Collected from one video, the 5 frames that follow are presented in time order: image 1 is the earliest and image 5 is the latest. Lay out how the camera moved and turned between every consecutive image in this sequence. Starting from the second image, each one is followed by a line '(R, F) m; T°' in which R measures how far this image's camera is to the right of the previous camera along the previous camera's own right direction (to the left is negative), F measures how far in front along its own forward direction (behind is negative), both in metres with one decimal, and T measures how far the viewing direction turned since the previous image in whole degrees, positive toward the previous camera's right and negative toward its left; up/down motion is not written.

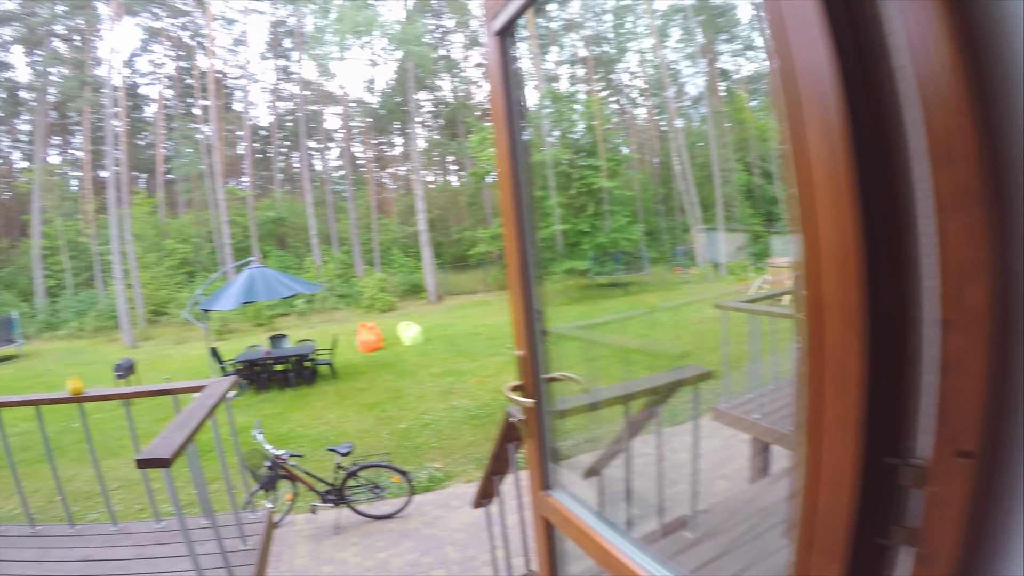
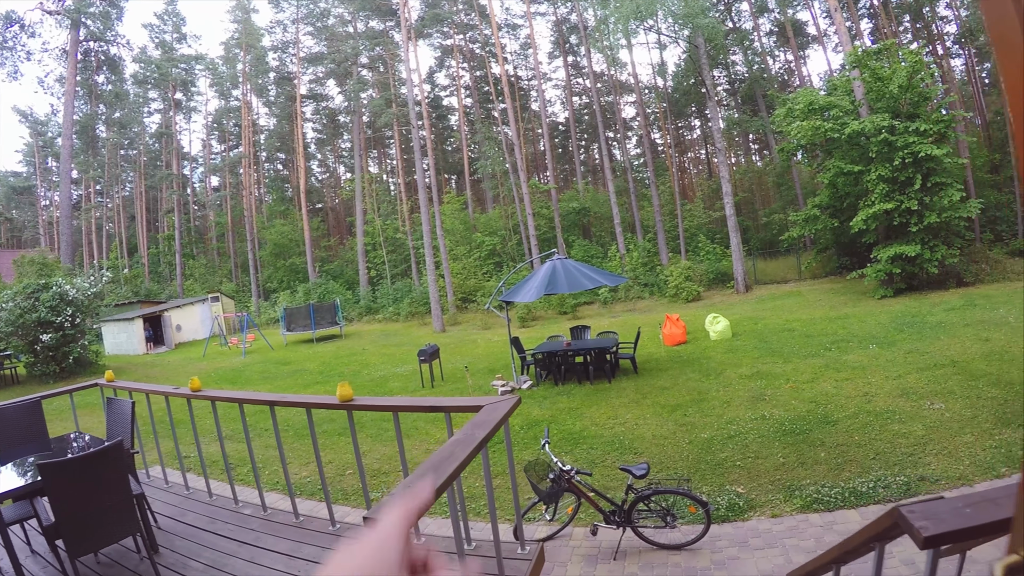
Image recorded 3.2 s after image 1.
(0.0, +0.5) m; -25°
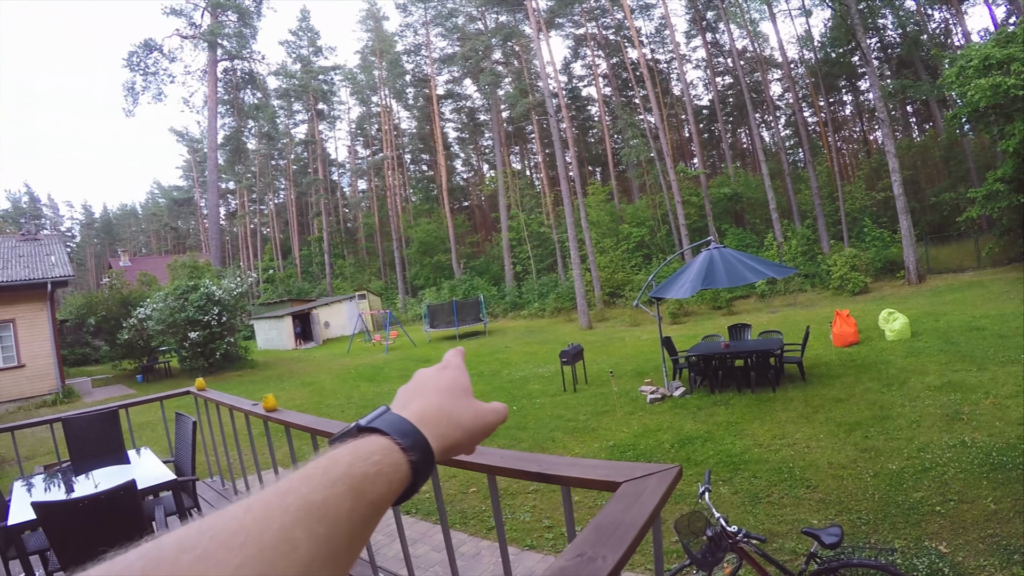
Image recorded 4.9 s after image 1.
(-0.3, +0.1) m; -9°
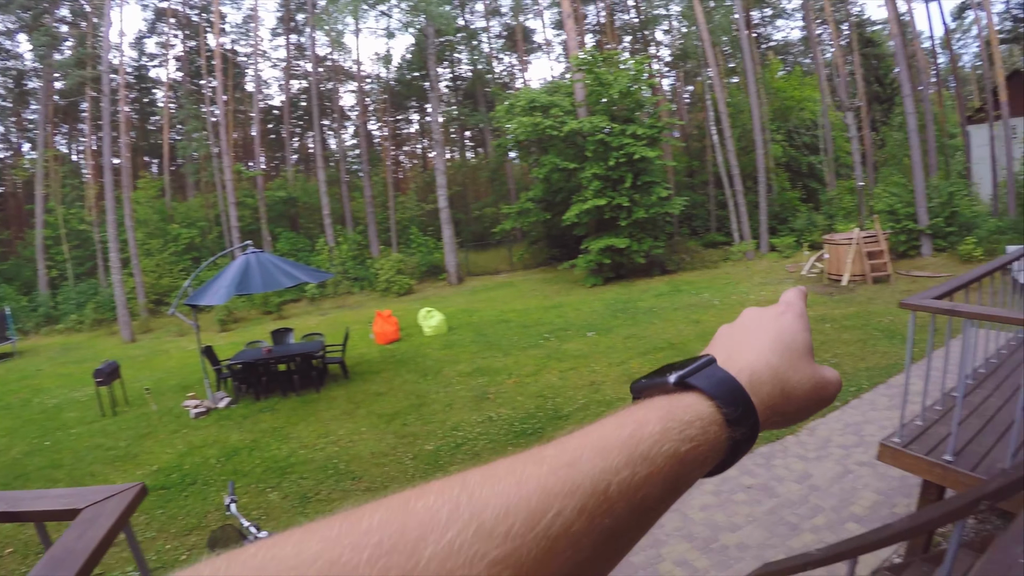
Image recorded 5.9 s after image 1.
(+1.2, -0.3) m; +24°
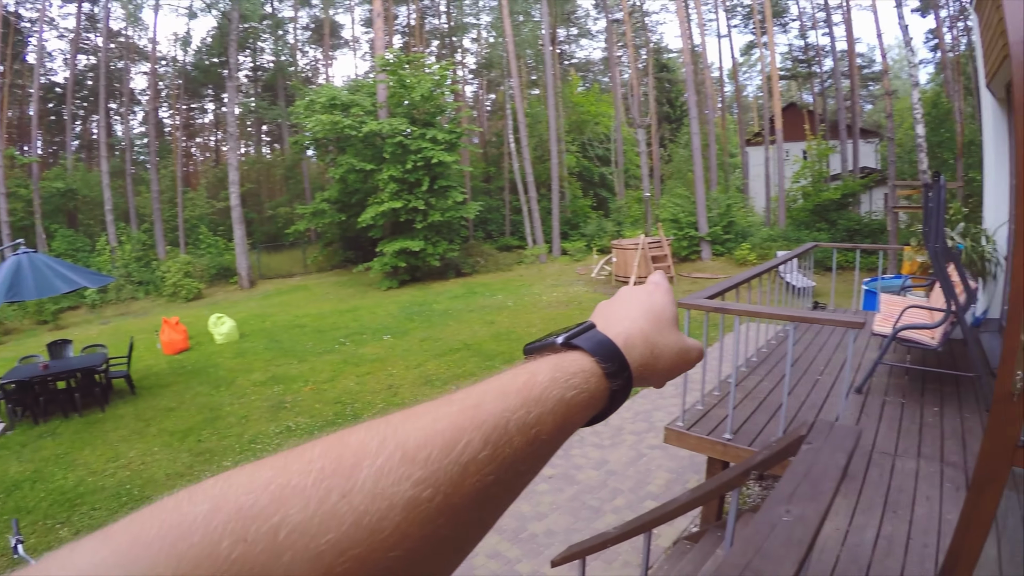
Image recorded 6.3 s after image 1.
(+0.8, -0.2) m; +10°
